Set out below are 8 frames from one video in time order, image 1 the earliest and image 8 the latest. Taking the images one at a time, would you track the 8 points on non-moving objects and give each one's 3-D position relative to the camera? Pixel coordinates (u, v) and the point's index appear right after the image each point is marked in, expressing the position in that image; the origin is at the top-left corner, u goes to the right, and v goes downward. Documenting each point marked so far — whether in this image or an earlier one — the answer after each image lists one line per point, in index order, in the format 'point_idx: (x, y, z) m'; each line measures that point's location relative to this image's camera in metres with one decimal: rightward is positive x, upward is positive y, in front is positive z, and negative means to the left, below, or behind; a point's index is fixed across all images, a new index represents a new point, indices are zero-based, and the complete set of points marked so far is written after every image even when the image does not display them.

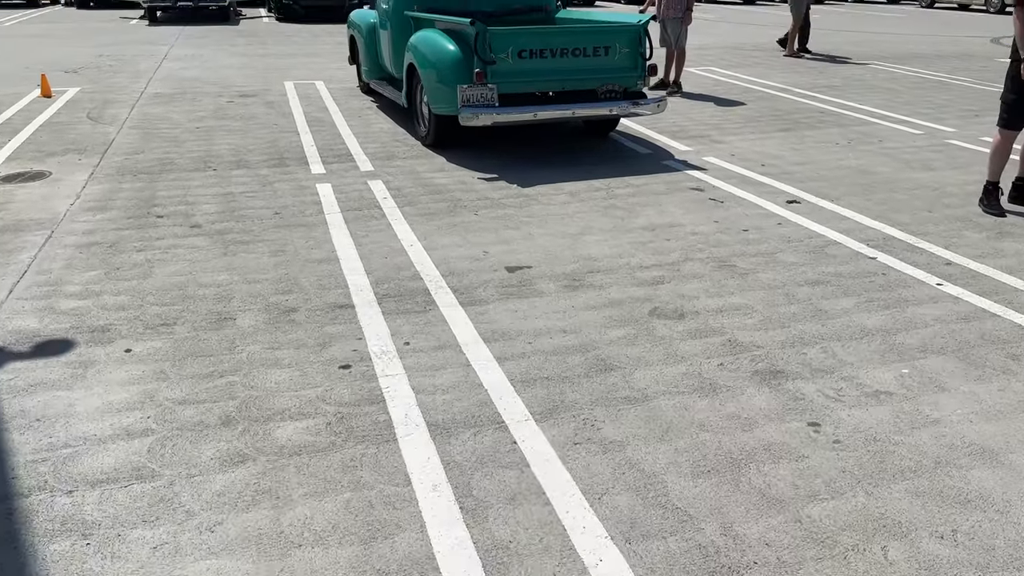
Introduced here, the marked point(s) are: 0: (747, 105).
0: (+2.7, +2.1, +10.0) m
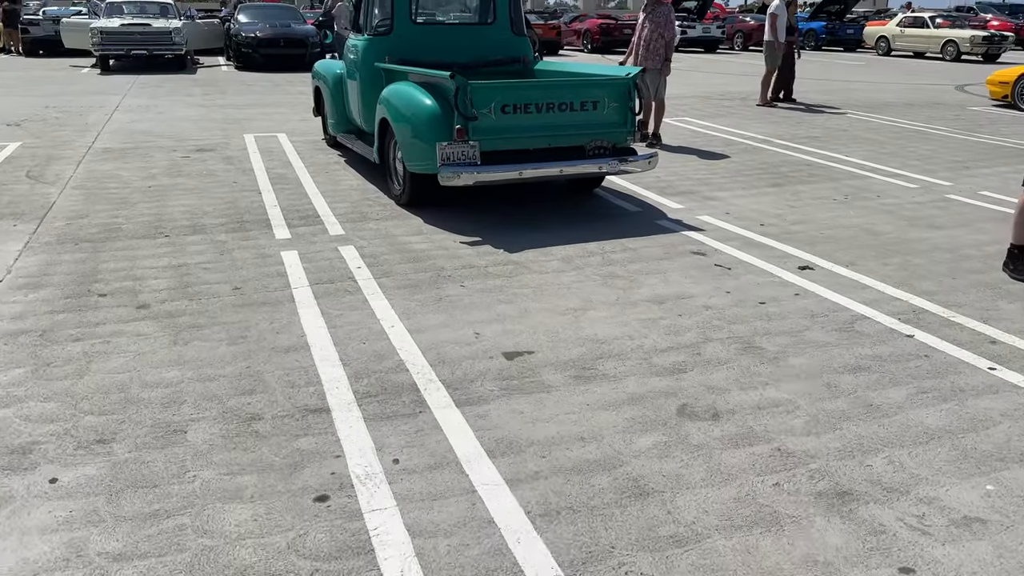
0: (+2.5, +1.5, +9.6) m
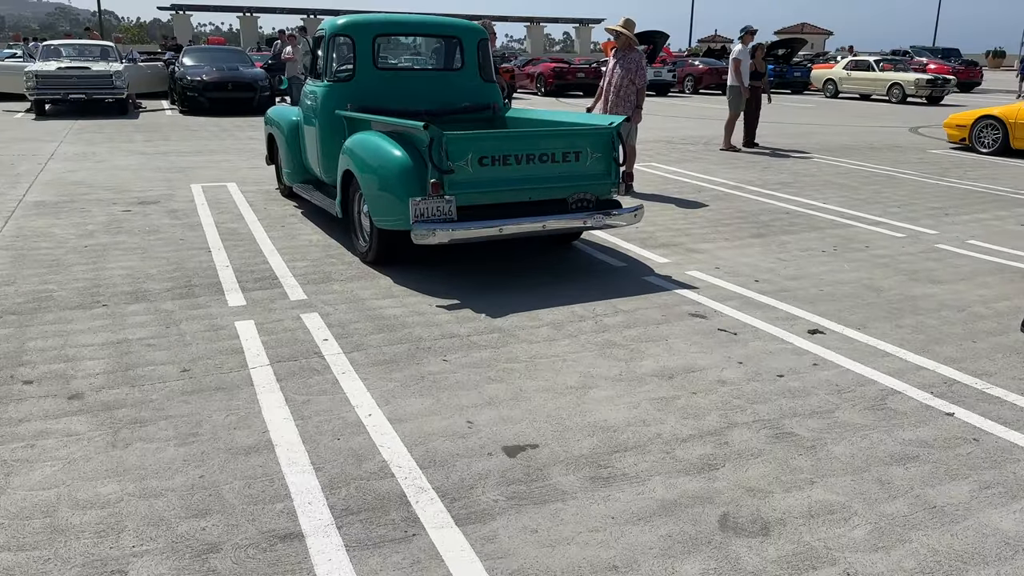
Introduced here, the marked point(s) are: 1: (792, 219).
0: (+2.1, +0.9, +9.3) m
1: (+2.8, +0.7, +8.5) m
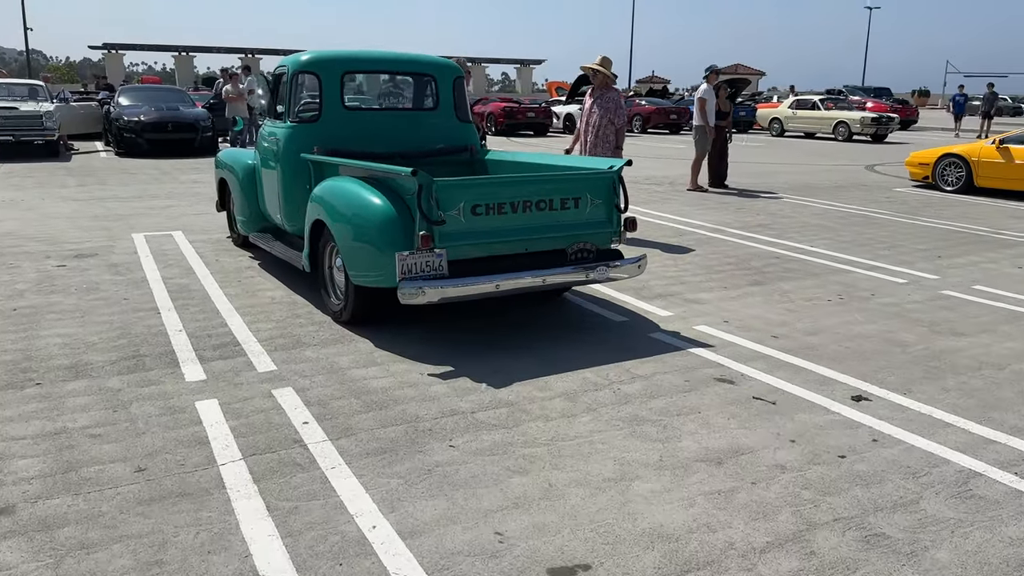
0: (+1.9, +0.4, +8.8) m
1: (+2.6, +0.2, +8.1) m
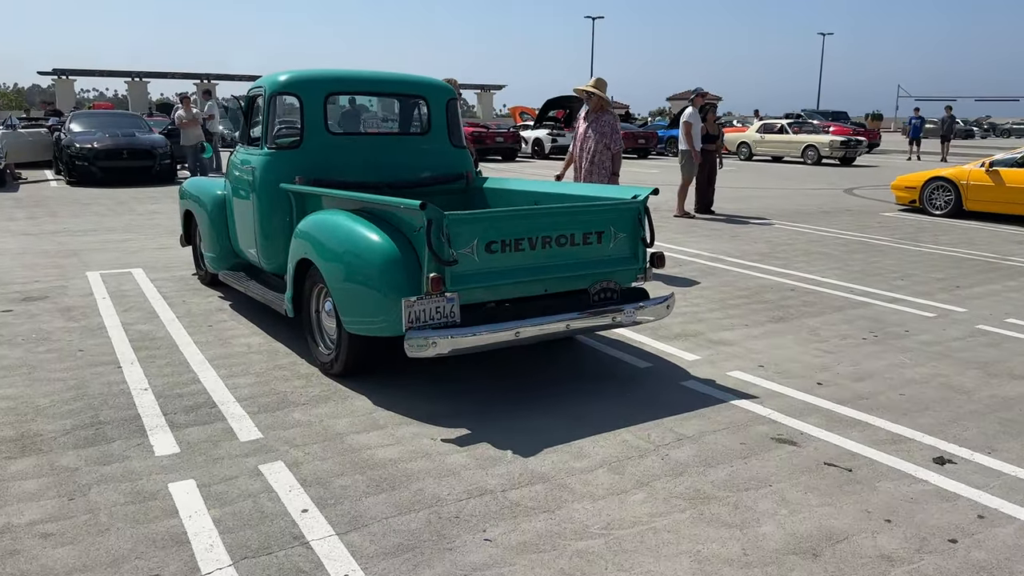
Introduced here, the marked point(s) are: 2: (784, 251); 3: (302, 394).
0: (+1.8, 0.0, +8.2) m
1: (+2.6, -0.1, +7.6) m
2: (+3.2, +0.4, +10.2) m
3: (-1.2, -0.6, +5.0) m
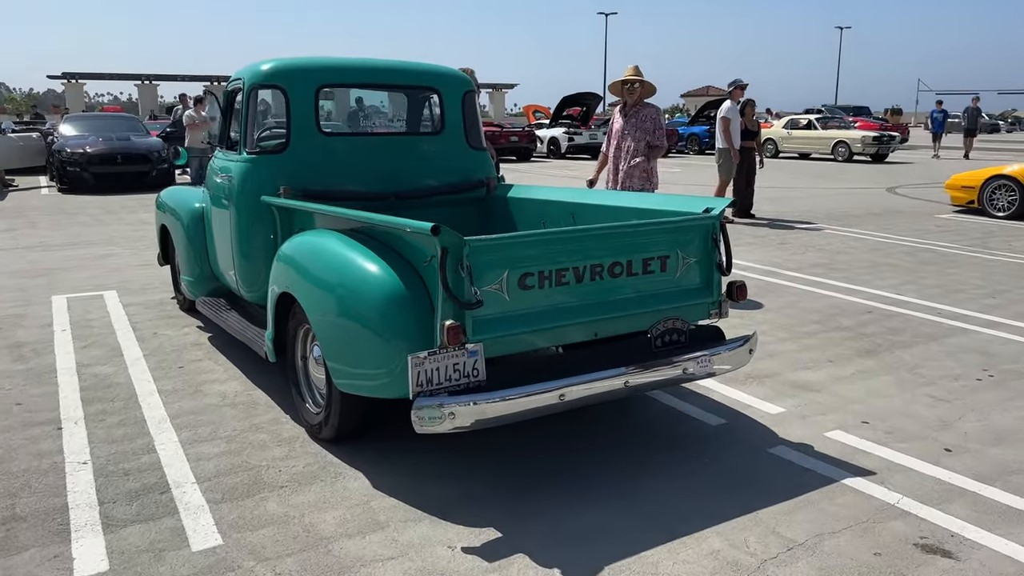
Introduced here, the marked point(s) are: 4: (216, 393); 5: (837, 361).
0: (+2.0, -0.1, +7.1) m
1: (+2.8, -0.3, +6.4) m
2: (+3.5, +0.3, +9.0) m
3: (-1.0, -0.8, +3.9) m
4: (-1.7, -0.6, +5.0) m
5: (+2.1, -0.5, +5.5) m
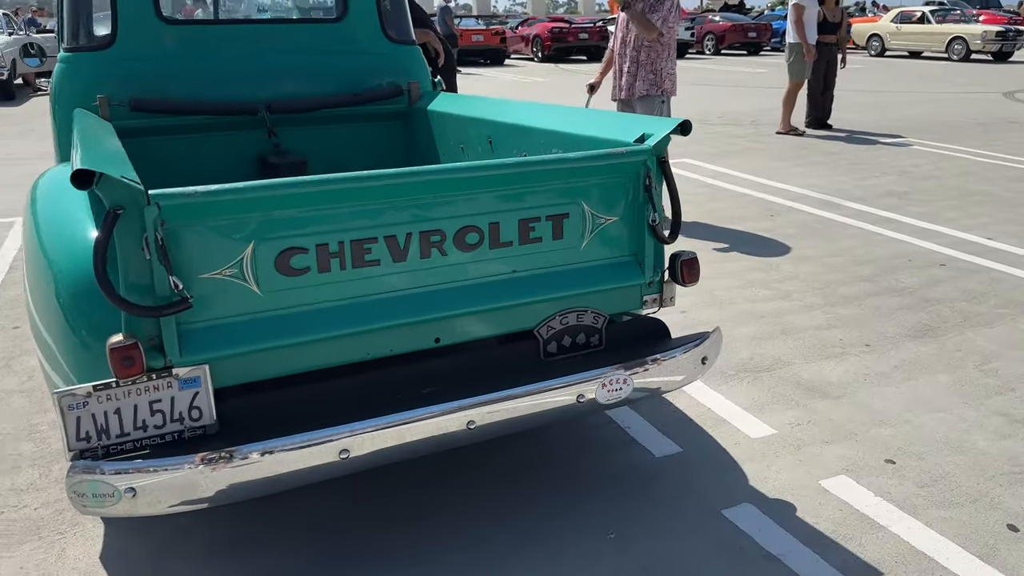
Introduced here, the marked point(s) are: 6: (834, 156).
0: (+1.8, +0.2, +5.4) m
1: (+2.5, 0.0, +4.7) m
2: (+3.5, +0.8, +7.2) m
3: (-1.6, -0.7, +2.7) m
4: (-2.2, -0.3, +3.8) m
5: (+1.7, -0.3, +3.9) m
6: (+3.3, +1.4, +8.7) m
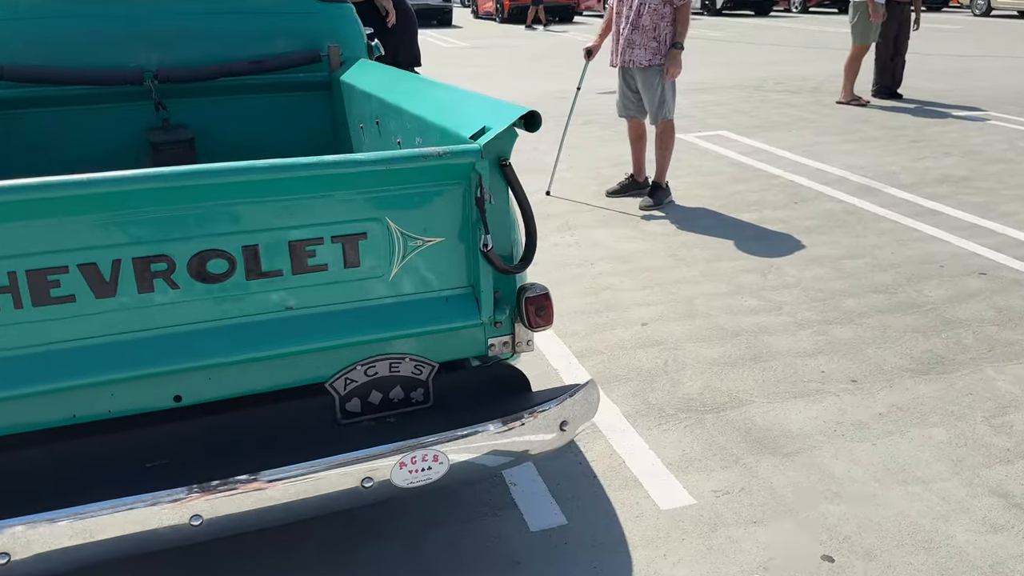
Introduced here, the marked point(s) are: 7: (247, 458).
0: (+1.6, +0.2, +4.6) m
1: (+2.2, -0.1, +3.9) m
2: (+3.5, +0.8, +6.2) m
3: (-2.1, -0.7, +2.3) m
4: (-2.5, -0.3, +3.5) m
5: (+1.3, -0.3, +3.2) m
6: (+3.4, +1.4, +7.7) m
7: (-0.6, -0.4, +1.9) m
